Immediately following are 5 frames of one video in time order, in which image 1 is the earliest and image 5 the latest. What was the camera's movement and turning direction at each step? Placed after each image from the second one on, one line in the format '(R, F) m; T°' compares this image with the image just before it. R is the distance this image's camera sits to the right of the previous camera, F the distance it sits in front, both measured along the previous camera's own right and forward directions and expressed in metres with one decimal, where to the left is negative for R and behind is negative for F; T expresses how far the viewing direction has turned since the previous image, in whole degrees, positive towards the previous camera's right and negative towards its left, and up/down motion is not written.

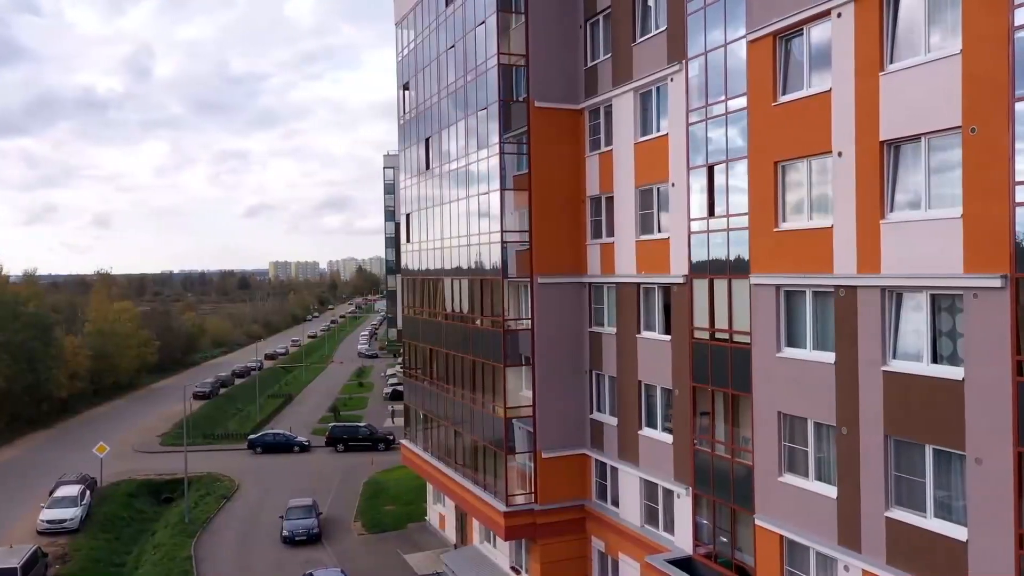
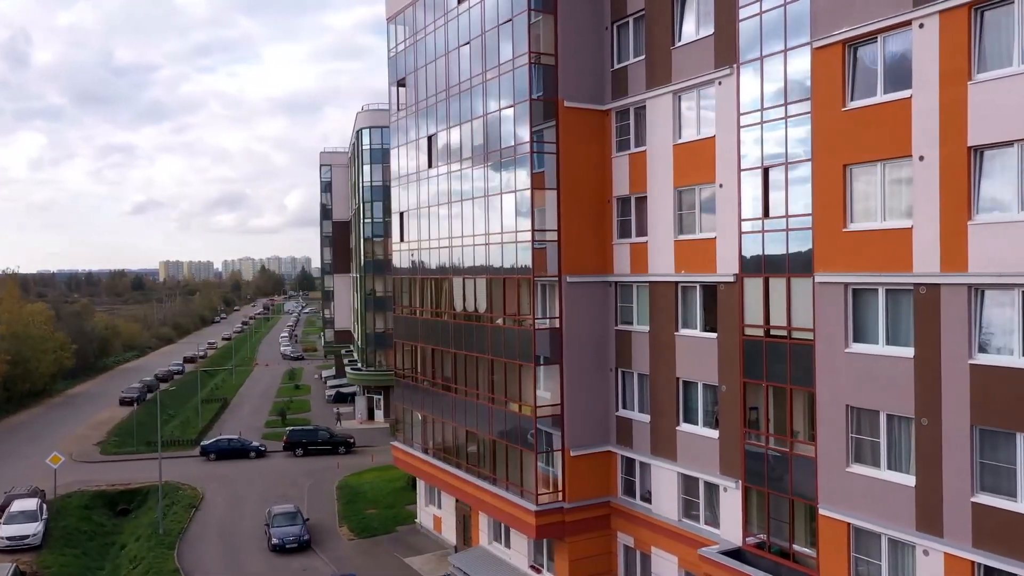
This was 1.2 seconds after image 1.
(-3.3, +0.2) m; +7°
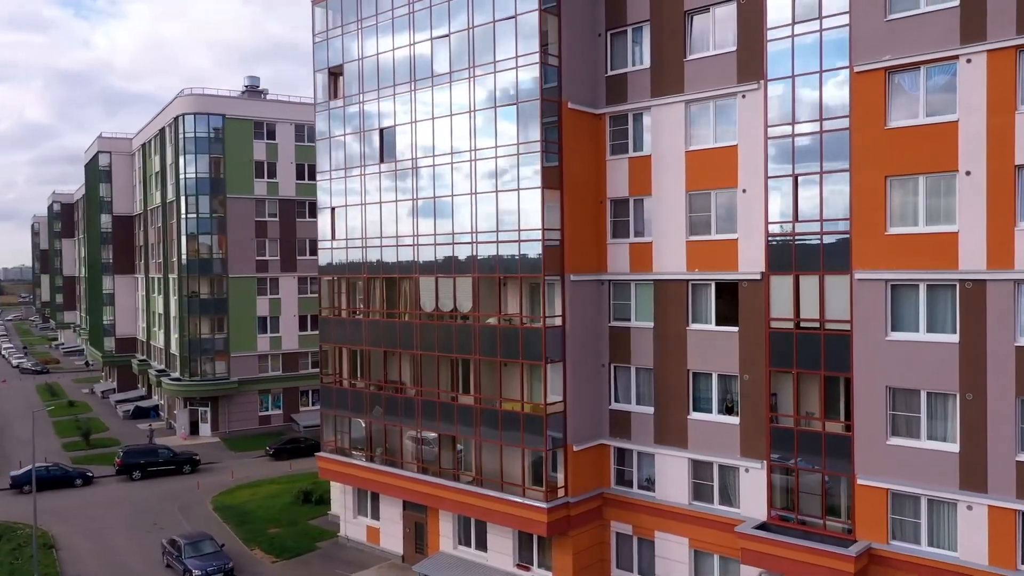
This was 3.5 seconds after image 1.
(-7.3, +1.3) m; +19°
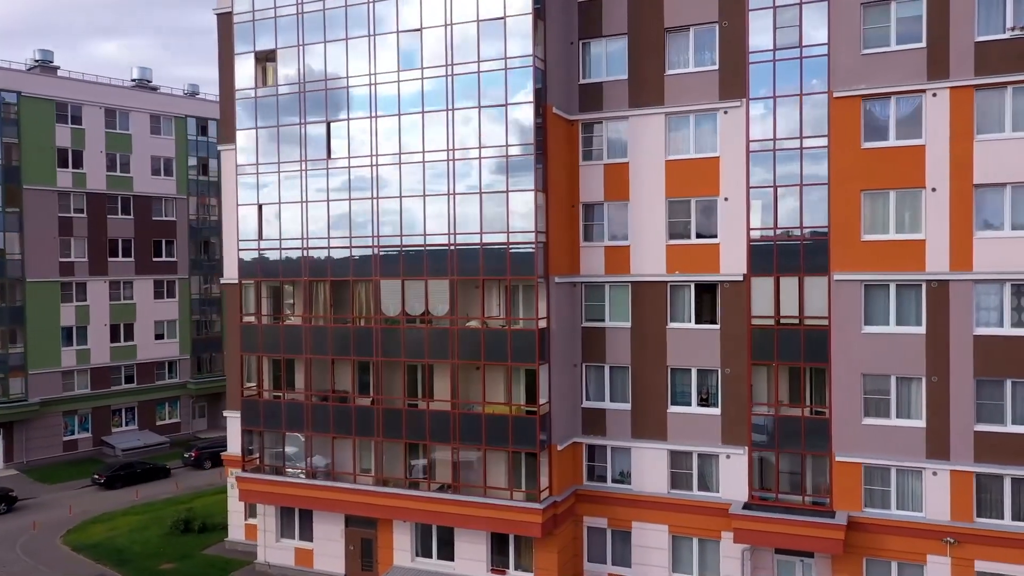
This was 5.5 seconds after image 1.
(-6.8, +1.2) m; +18°
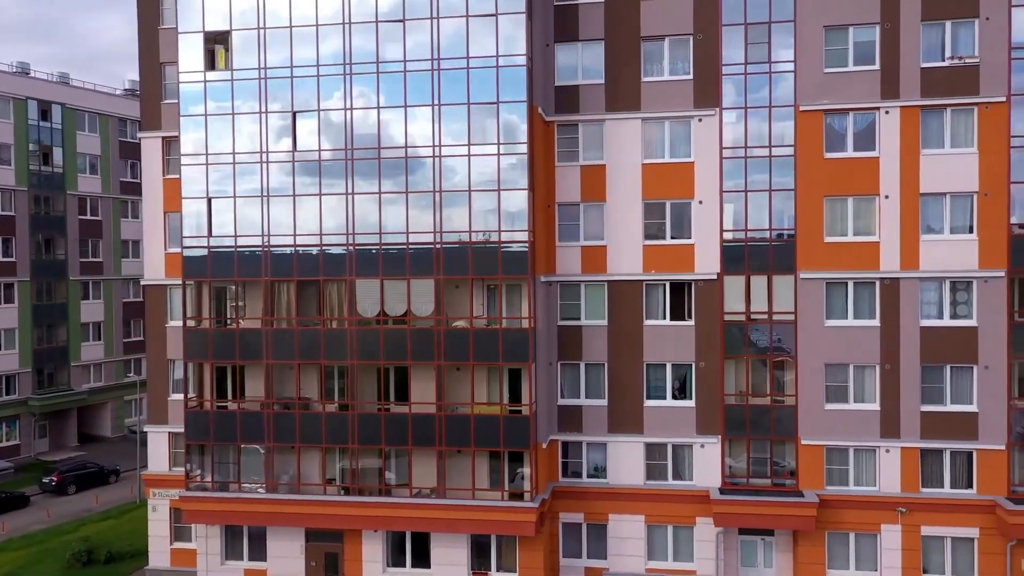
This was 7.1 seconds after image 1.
(-5.1, +0.7) m; +14°
